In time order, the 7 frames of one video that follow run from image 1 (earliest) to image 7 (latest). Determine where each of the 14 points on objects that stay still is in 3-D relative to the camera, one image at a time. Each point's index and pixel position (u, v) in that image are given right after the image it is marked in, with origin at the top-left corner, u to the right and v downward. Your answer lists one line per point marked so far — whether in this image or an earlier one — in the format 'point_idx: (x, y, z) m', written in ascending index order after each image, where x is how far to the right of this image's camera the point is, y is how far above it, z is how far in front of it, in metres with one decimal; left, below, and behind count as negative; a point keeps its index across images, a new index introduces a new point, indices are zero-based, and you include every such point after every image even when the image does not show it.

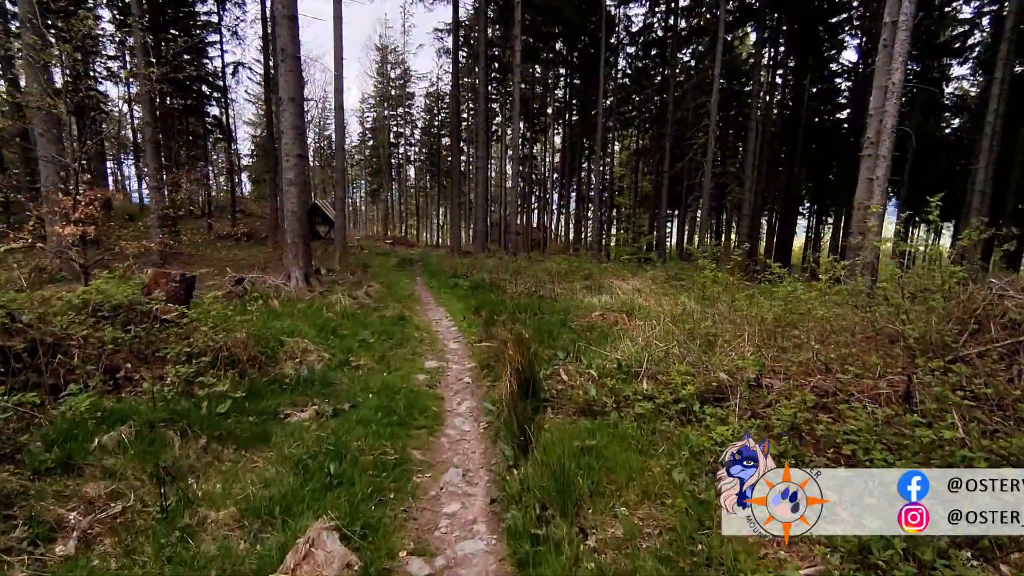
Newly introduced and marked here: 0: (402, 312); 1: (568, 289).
0: (-2.1, -0.5, +8.3) m
1: (+1.2, 0.0, +9.2) m
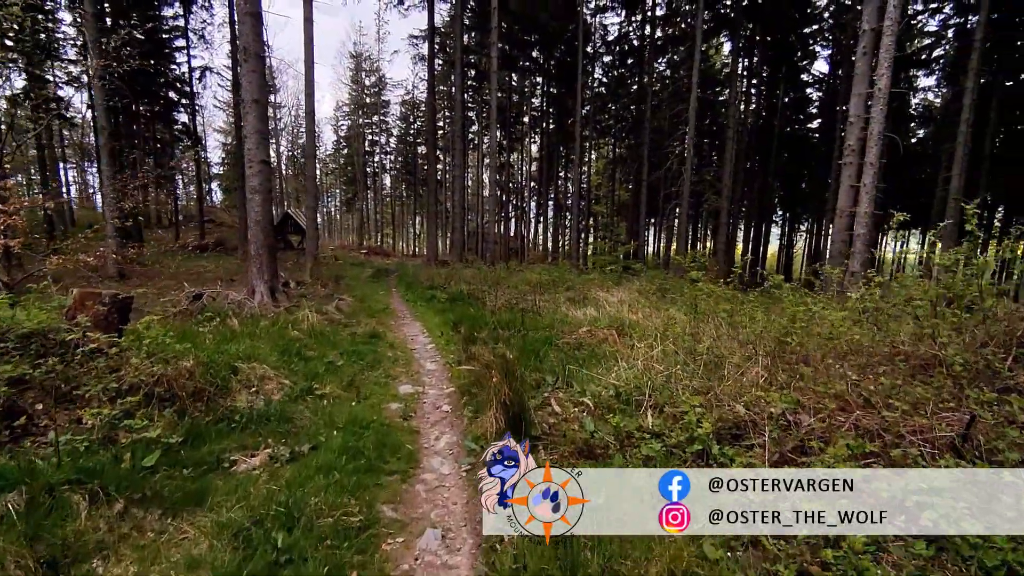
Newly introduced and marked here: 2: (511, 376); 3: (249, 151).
0: (-2.5, -0.7, +7.8) m
1: (+0.8, -0.3, +8.9) m
2: (+0.1, -1.0, +4.1) m
3: (-5.1, +2.6, +8.2) m
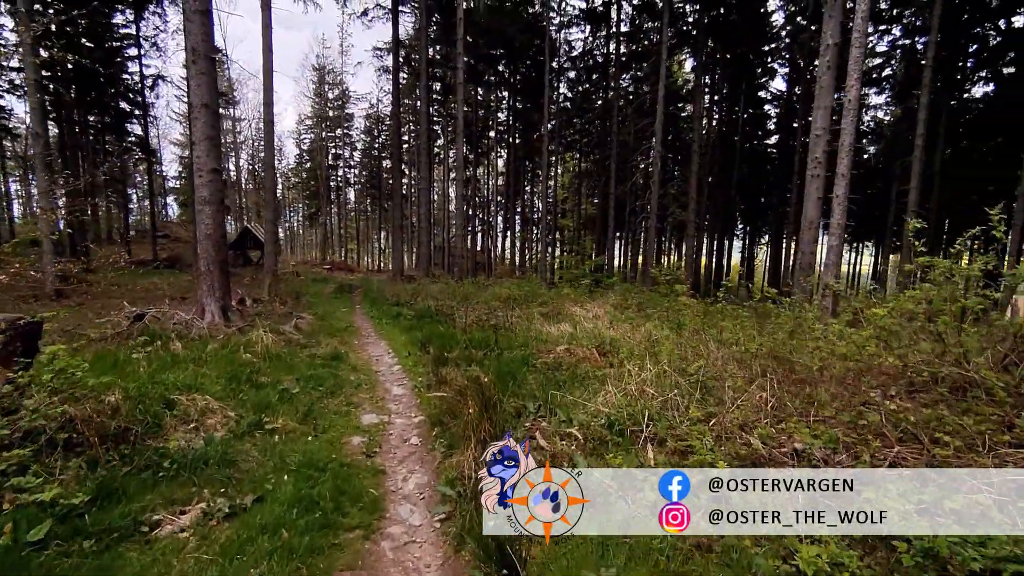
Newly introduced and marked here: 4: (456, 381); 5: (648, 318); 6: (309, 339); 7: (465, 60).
0: (-3.0, -1.0, +7.3) m
1: (+0.2, -0.6, +8.6) m
2: (-0.2, -1.1, +3.8) m
3: (-5.6, +2.3, +7.6) m
4: (-0.6, -1.0, +4.6) m
5: (+2.3, -0.6, +7.3) m
6: (-3.7, -0.9, +7.9) m
7: (-2.3, +10.6, +19.8) m
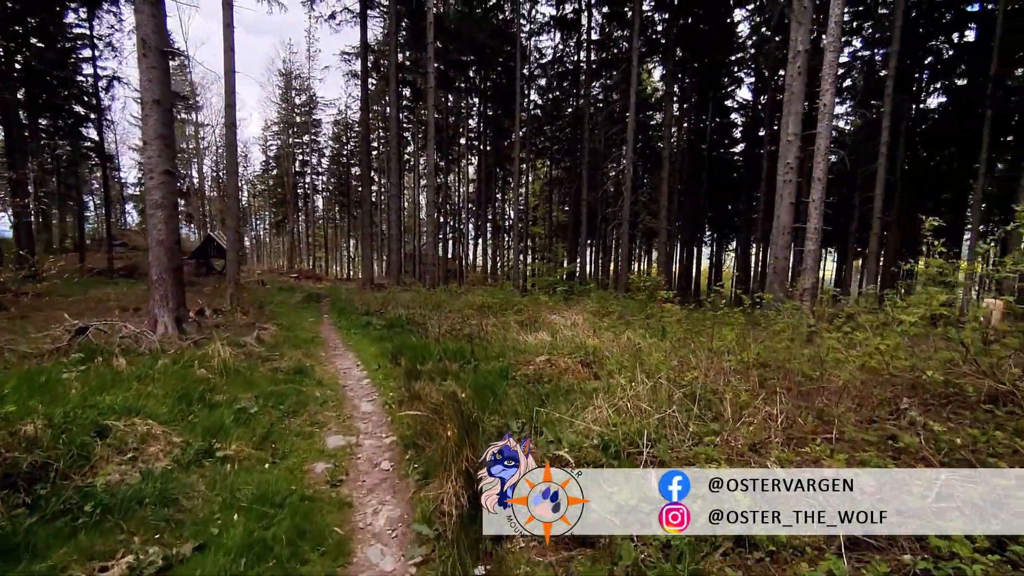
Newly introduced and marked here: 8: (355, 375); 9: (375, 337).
0: (-3.4, -1.2, +6.8) m
1: (-0.3, -0.7, +8.4) m
2: (-0.3, -1.2, +3.5) m
3: (-6.0, +2.1, +7.0) m
4: (-0.8, -1.1, +4.3) m
5: (+1.9, -0.7, +7.1) m
6: (-4.2, -1.1, +7.4) m
7: (-3.6, +10.3, +19.6) m
8: (-2.4, -1.3, +6.4) m
9: (-2.8, -1.0, +8.6) m
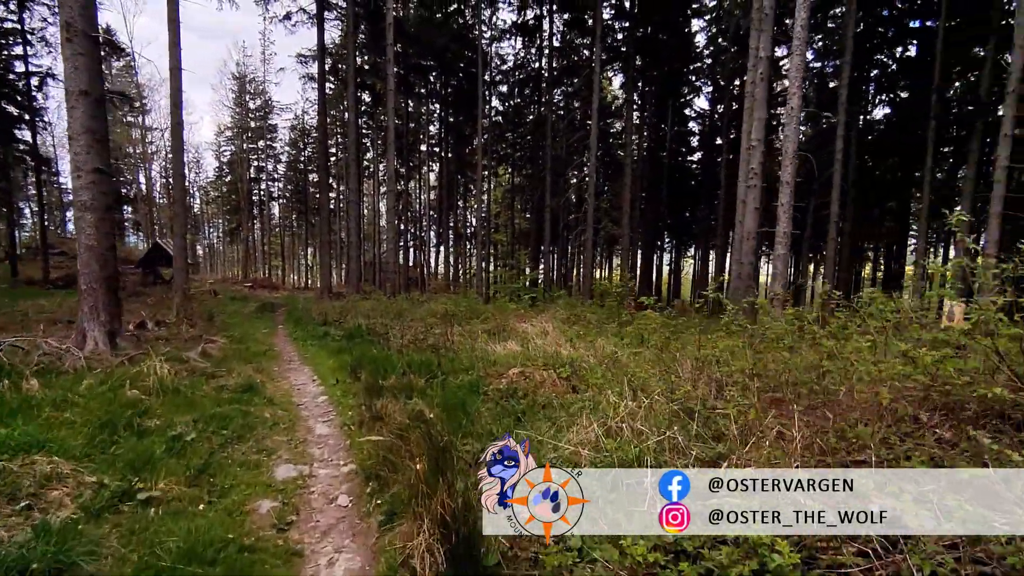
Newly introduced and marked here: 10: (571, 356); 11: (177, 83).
0: (-3.8, -1.3, +6.2) m
1: (-0.9, -0.9, +8.0) m
2: (-0.5, -1.2, +3.2) m
3: (-6.5, +1.9, +6.2) m
4: (-1.1, -1.2, +3.9) m
5: (+1.4, -0.8, +7.0) m
6: (-4.7, -1.2, +6.7) m
7: (-5.2, +9.9, +19.1) m
8: (-2.8, -1.4, +5.9) m
9: (-3.4, -1.2, +8.1) m
10: (+0.8, -0.9, +5.6) m
11: (-9.5, +5.8, +12.1) m
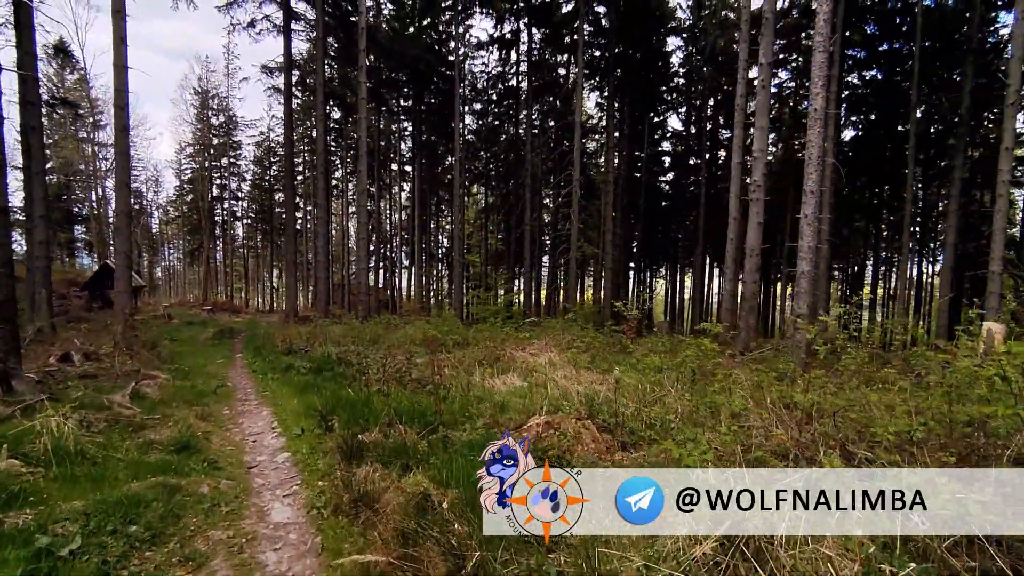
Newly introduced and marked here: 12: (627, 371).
0: (-3.7, -1.6, +4.9) m
1: (-0.9, -1.2, +6.9) m
2: (-0.2, -1.4, +2.1) m
3: (-6.4, +1.6, +4.9) m
4: (-0.8, -1.4, +2.8) m
5: (+1.5, -1.1, +6.0) m
6: (-4.6, -1.6, +5.3) m
7: (-5.9, +9.0, +18.2) m
8: (-2.6, -1.7, +4.6) m
9: (-3.4, -1.6, +6.8) m
10: (+0.9, -1.1, +4.6) m
11: (-9.8, +5.2, +10.7) m
12: (+1.7, -1.1, +6.2) m
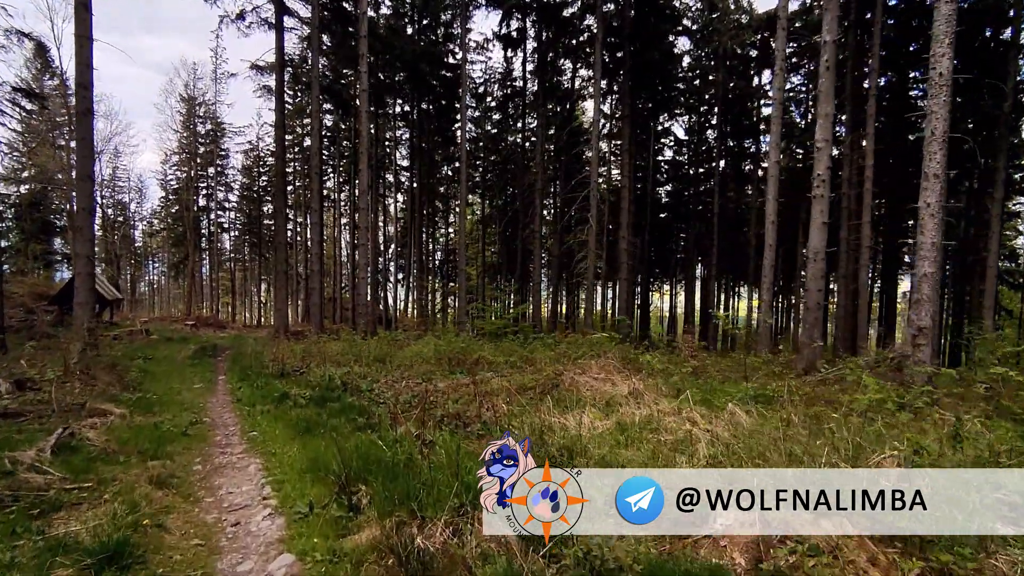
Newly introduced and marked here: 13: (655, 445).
0: (-2.8, -1.7, +3.2) m
1: (-0.1, -1.3, +5.3) m
2: (+0.7, -1.3, +0.5) m
3: (-5.6, +1.6, +3.2) m
4: (+0.1, -1.3, +1.2) m
5: (+2.3, -1.1, +4.5) m
6: (-3.7, -1.6, +3.6) m
7: (-5.4, +8.5, +16.8) m
8: (-1.8, -1.7, +3.0) m
9: (-2.6, -1.6, +5.1) m
10: (+1.8, -1.1, +3.1) m
11: (-9.1, +4.9, +9.1) m
12: (+2.5, -1.1, +4.6) m
13: (+1.3, -1.2, +3.3) m
